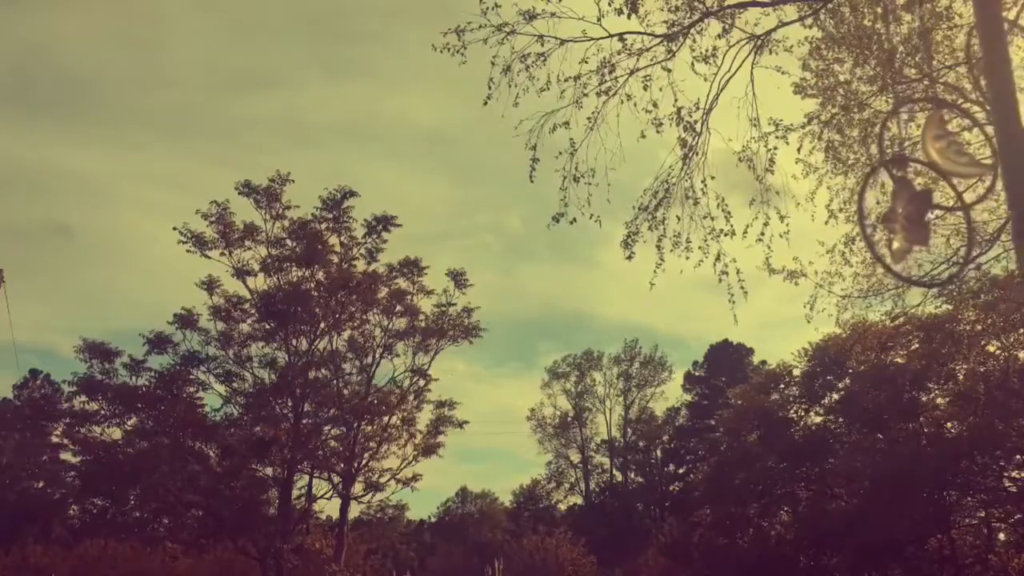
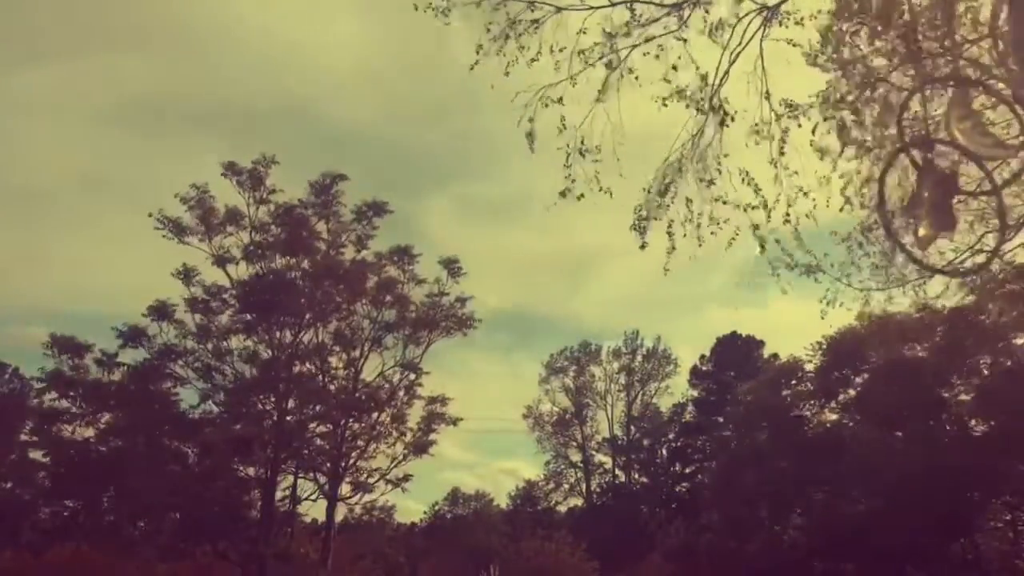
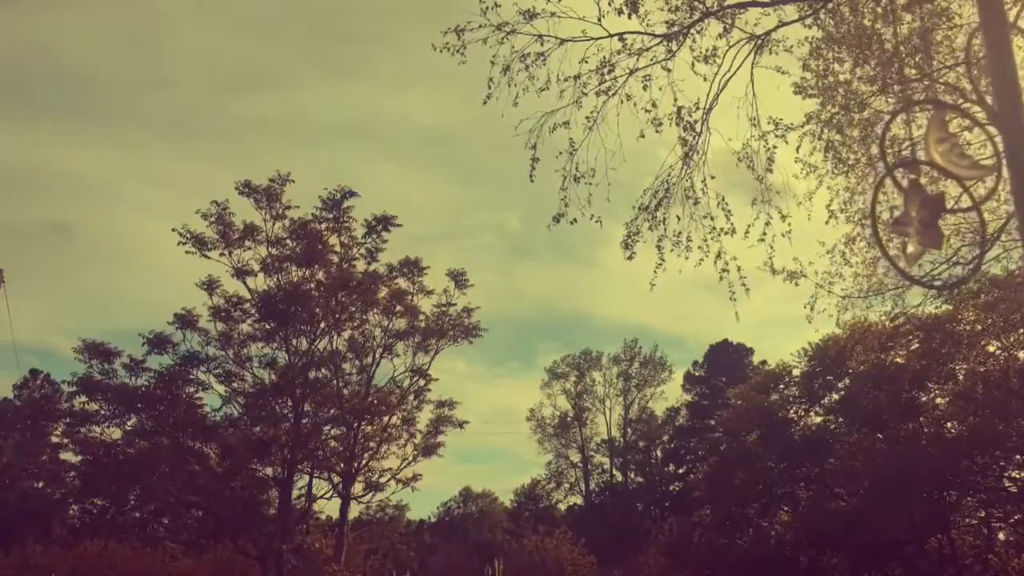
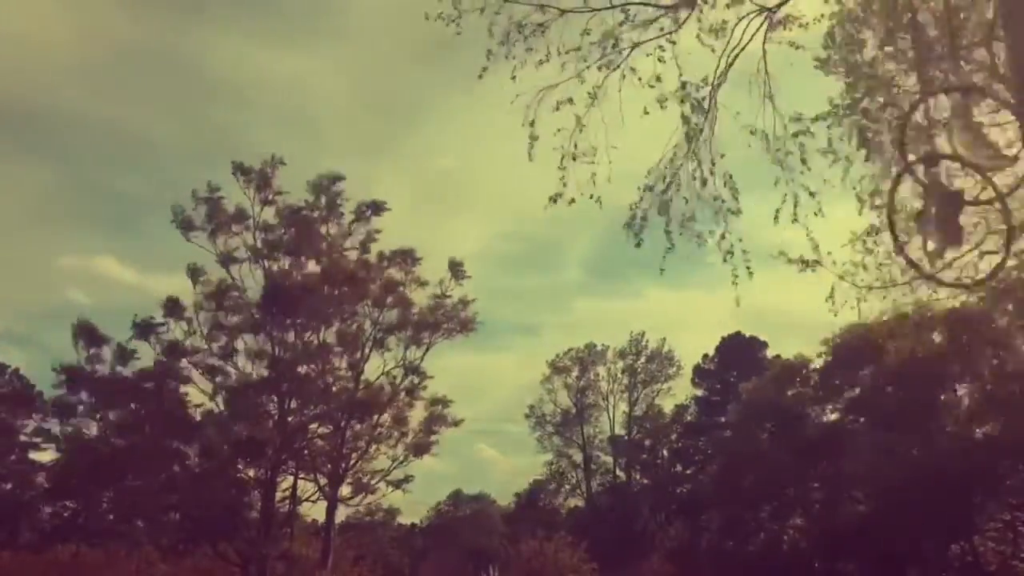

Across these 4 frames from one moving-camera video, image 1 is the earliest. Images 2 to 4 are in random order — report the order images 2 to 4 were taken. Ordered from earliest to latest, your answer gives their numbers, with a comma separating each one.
3, 2, 4
